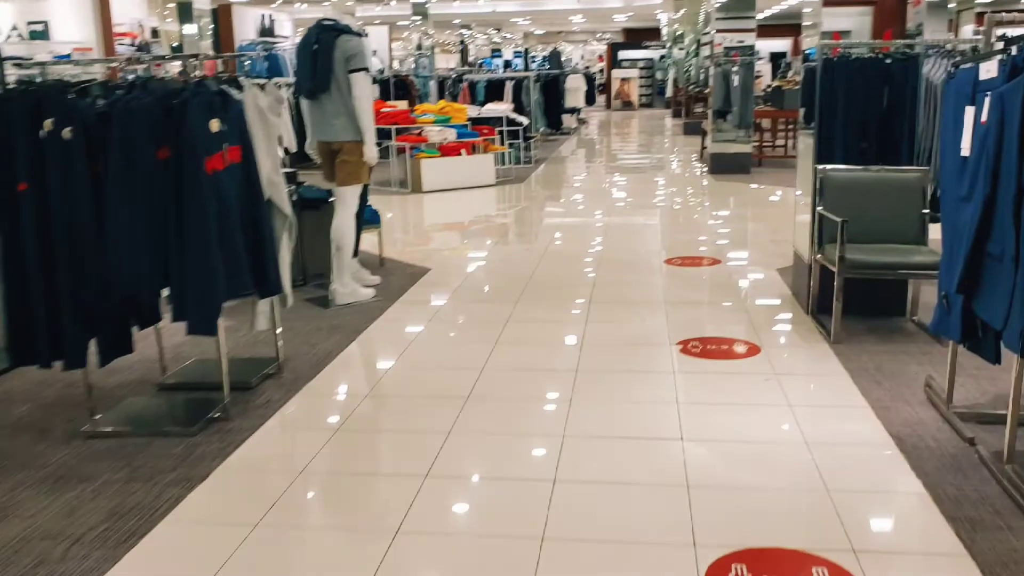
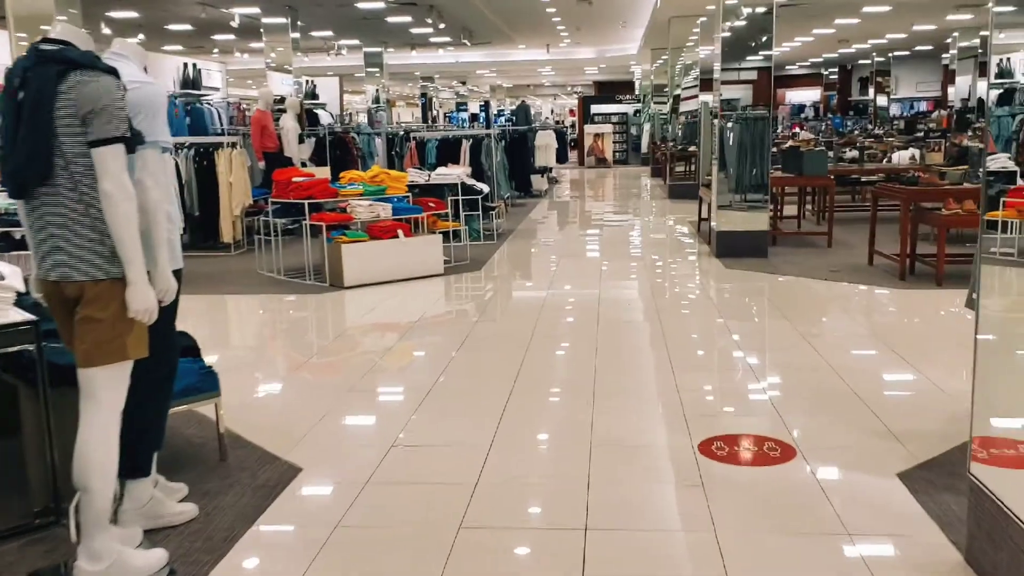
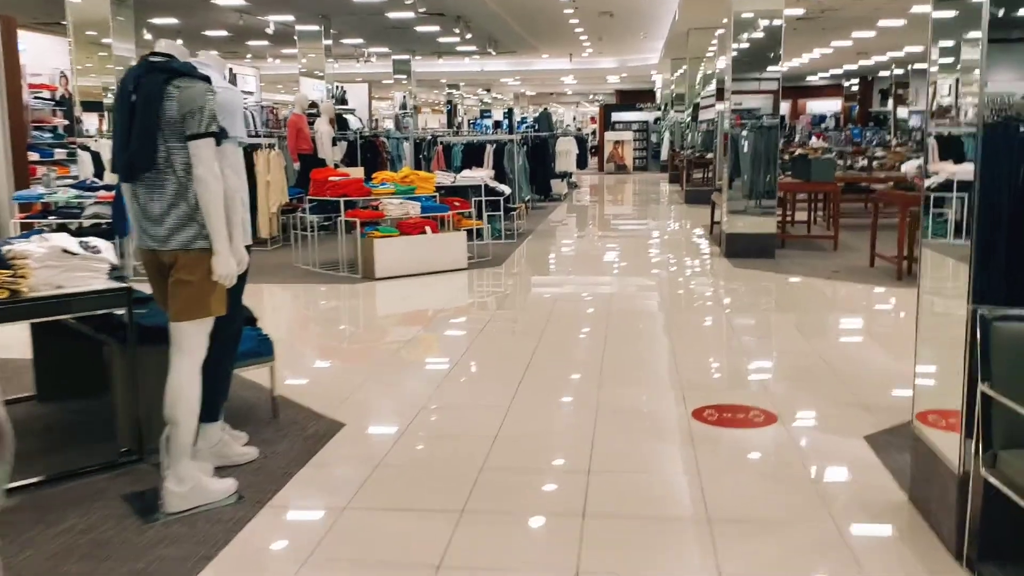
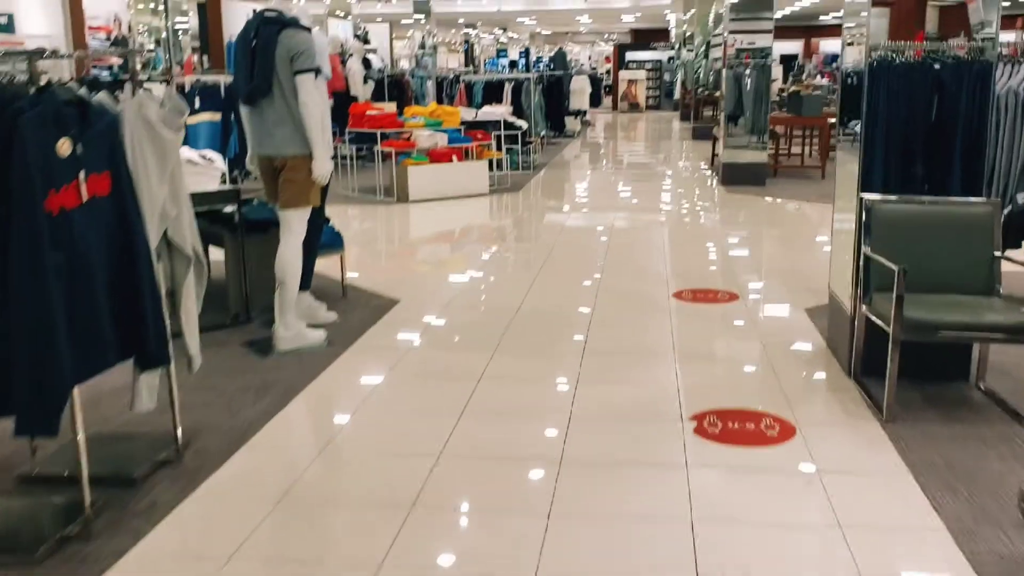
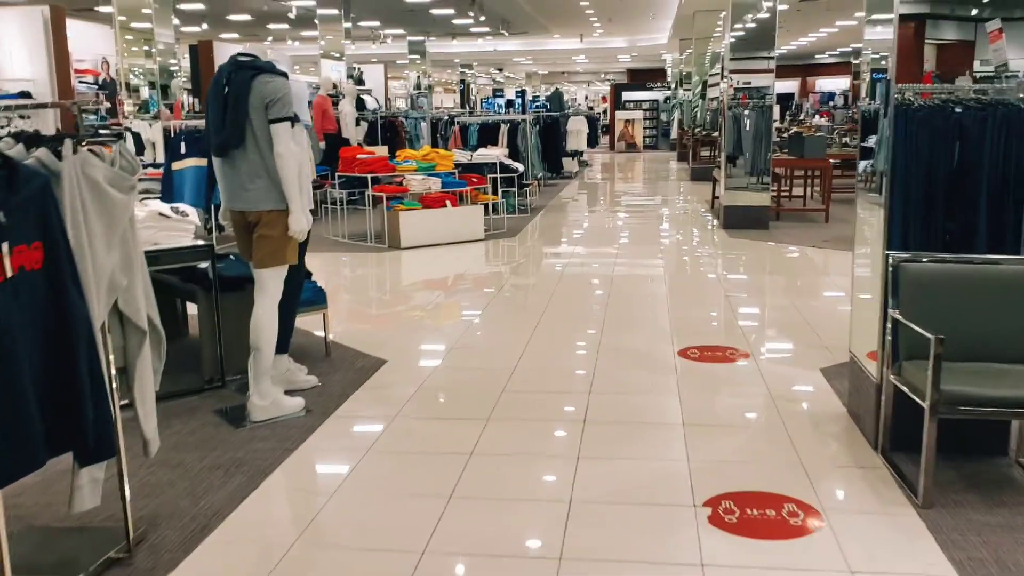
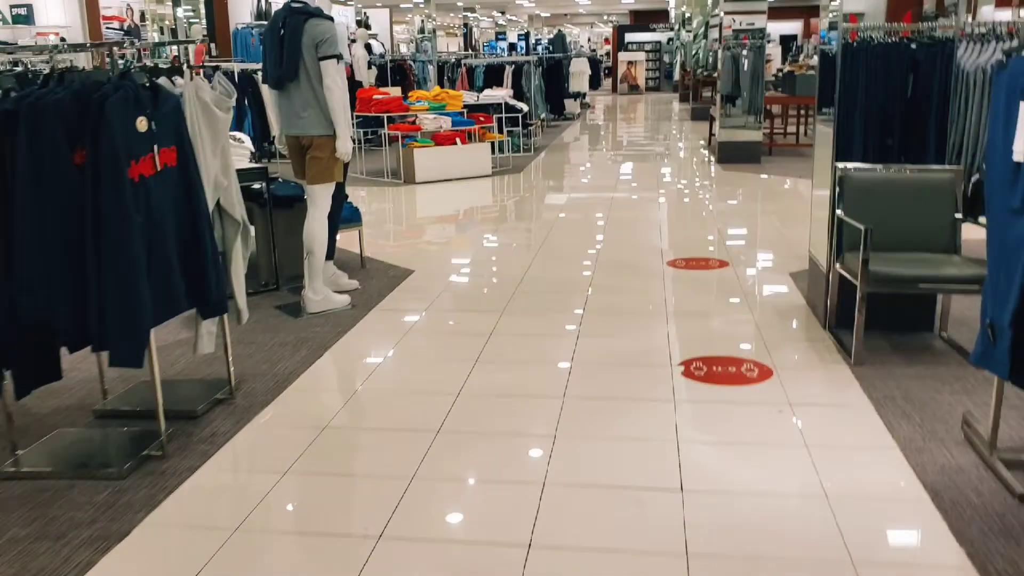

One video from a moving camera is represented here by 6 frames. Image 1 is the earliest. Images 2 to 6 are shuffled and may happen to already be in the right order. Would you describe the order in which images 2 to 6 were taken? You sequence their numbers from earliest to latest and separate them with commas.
6, 4, 5, 3, 2
